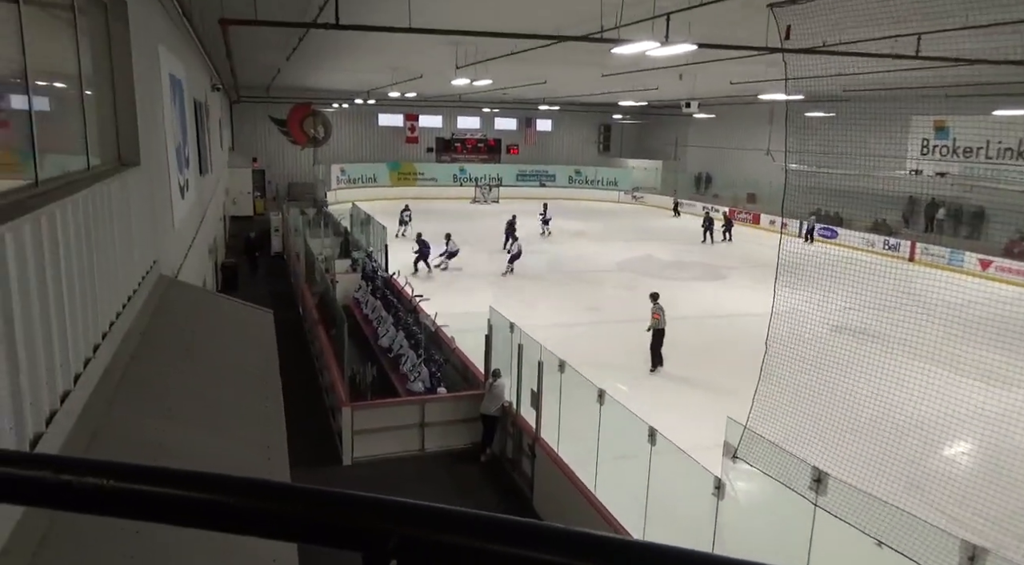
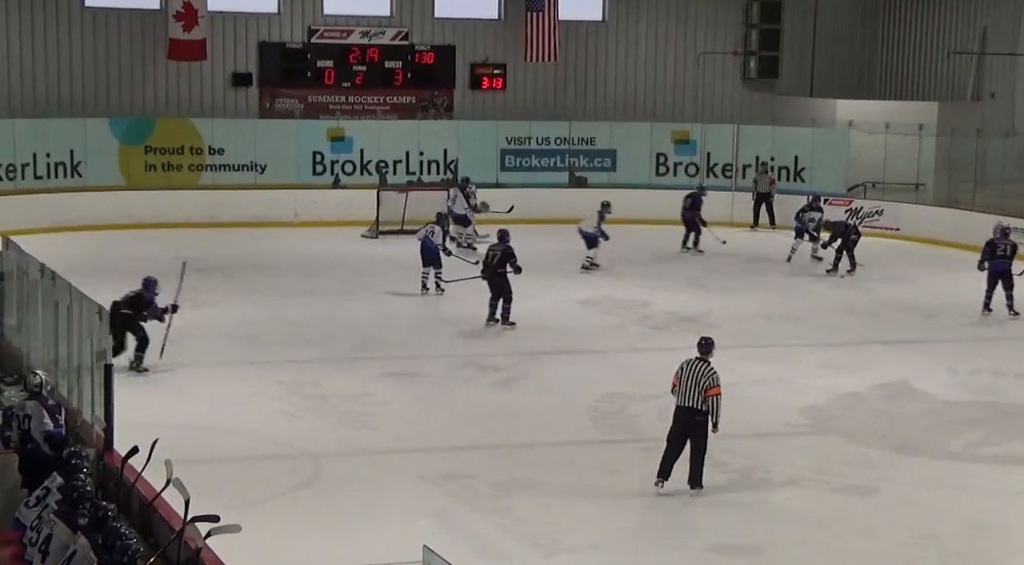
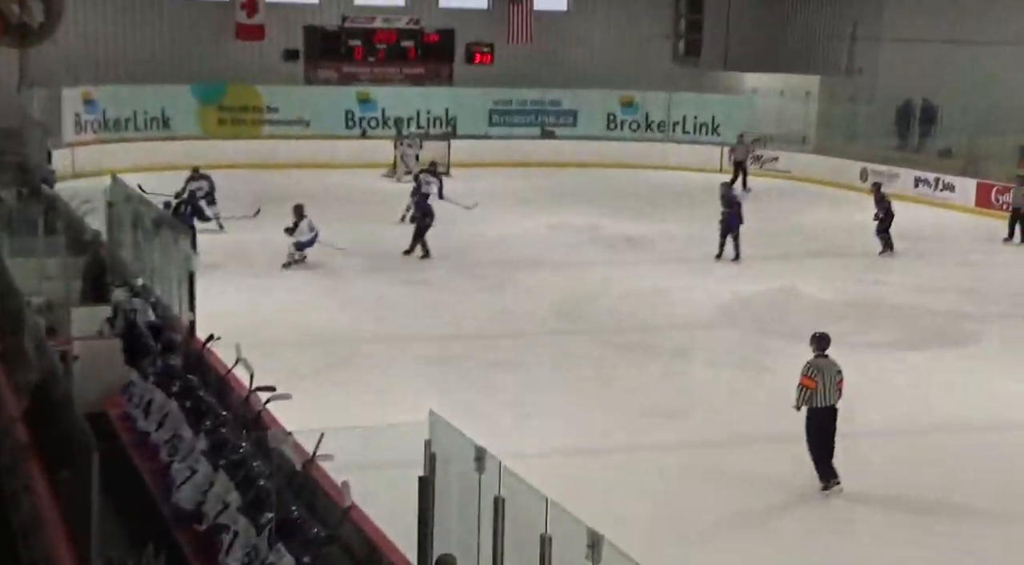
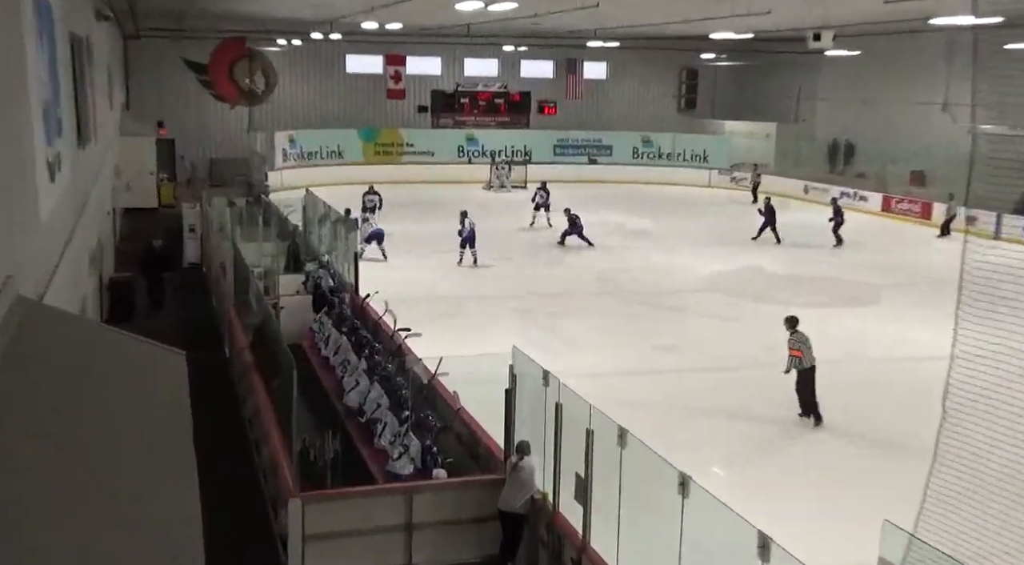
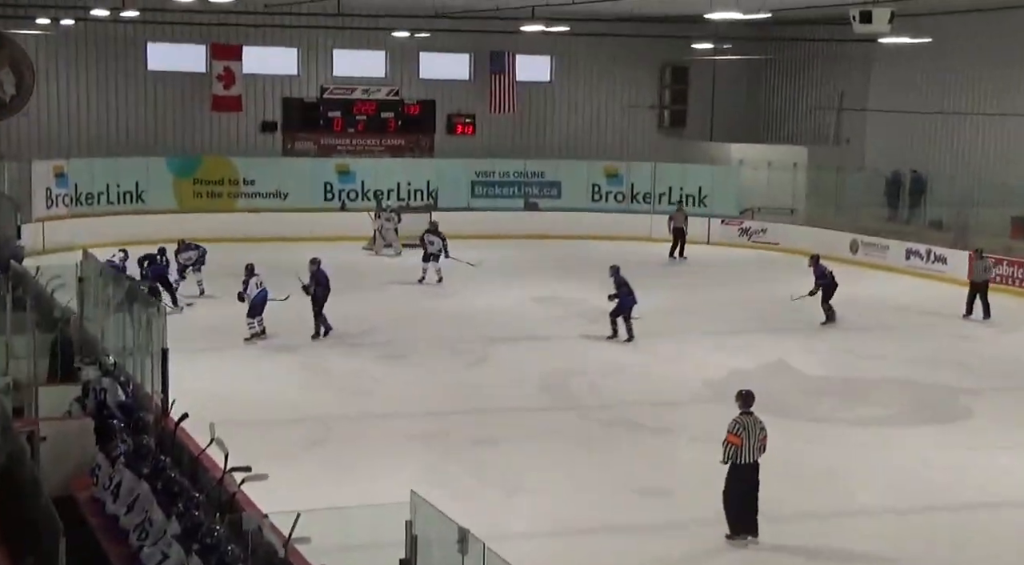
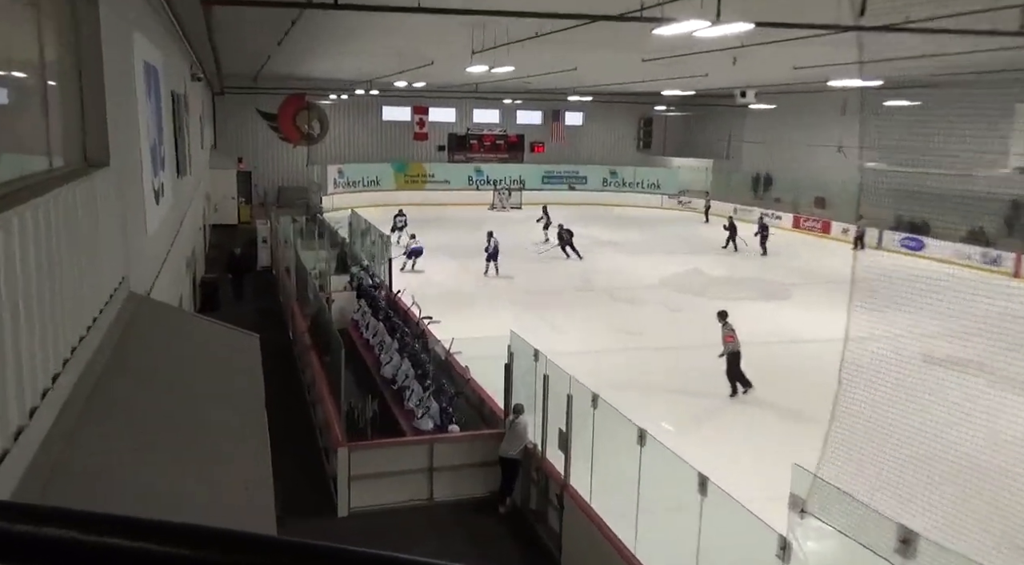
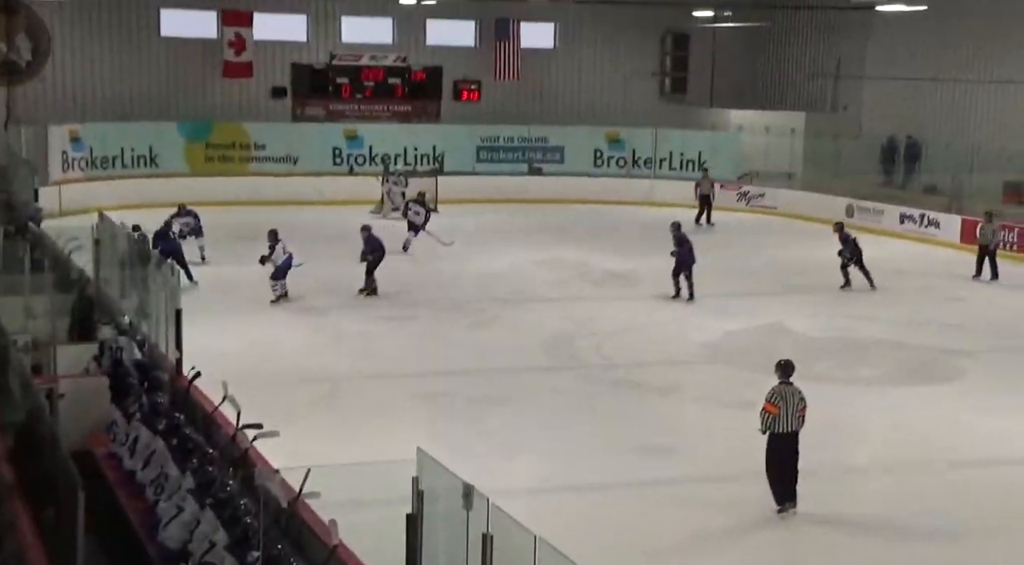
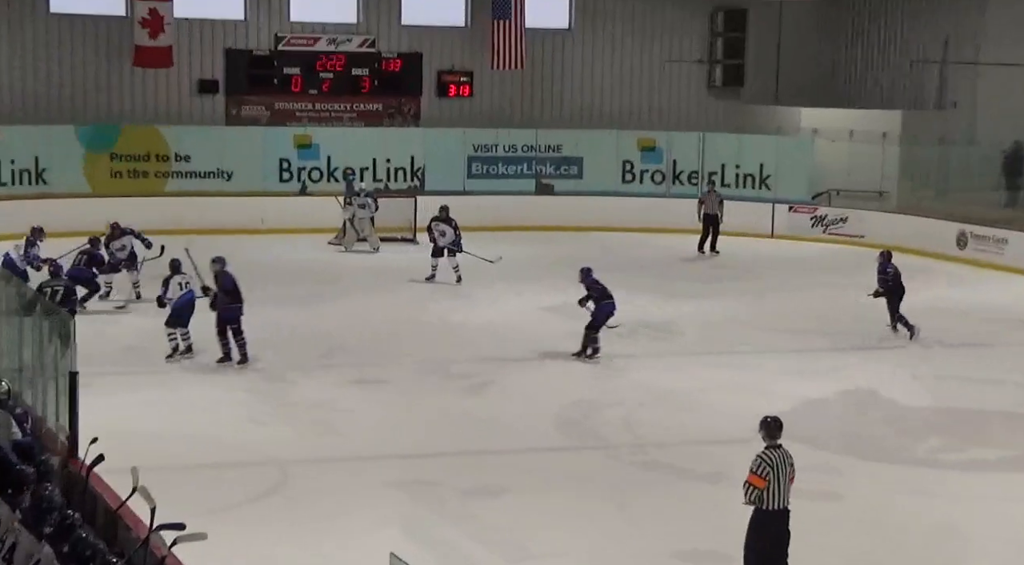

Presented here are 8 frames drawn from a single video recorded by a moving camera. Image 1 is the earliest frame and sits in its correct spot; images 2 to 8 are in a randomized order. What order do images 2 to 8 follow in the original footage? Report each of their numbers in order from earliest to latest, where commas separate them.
6, 4, 3, 7, 5, 8, 2
